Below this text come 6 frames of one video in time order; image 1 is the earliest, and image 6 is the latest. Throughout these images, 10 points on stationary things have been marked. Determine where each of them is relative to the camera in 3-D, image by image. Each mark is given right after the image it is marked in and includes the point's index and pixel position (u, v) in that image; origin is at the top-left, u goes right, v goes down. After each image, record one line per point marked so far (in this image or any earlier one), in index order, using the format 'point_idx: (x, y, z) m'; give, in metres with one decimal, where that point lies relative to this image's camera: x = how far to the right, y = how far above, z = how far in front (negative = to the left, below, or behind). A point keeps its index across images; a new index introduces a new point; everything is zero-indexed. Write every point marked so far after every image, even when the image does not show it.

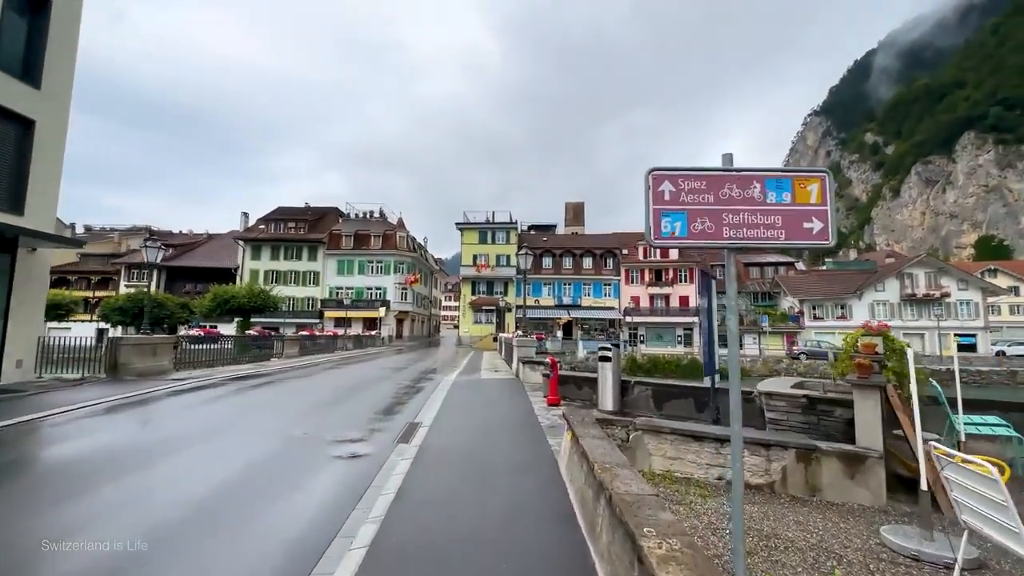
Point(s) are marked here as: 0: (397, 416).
0: (-1.9, -2.1, +7.6) m
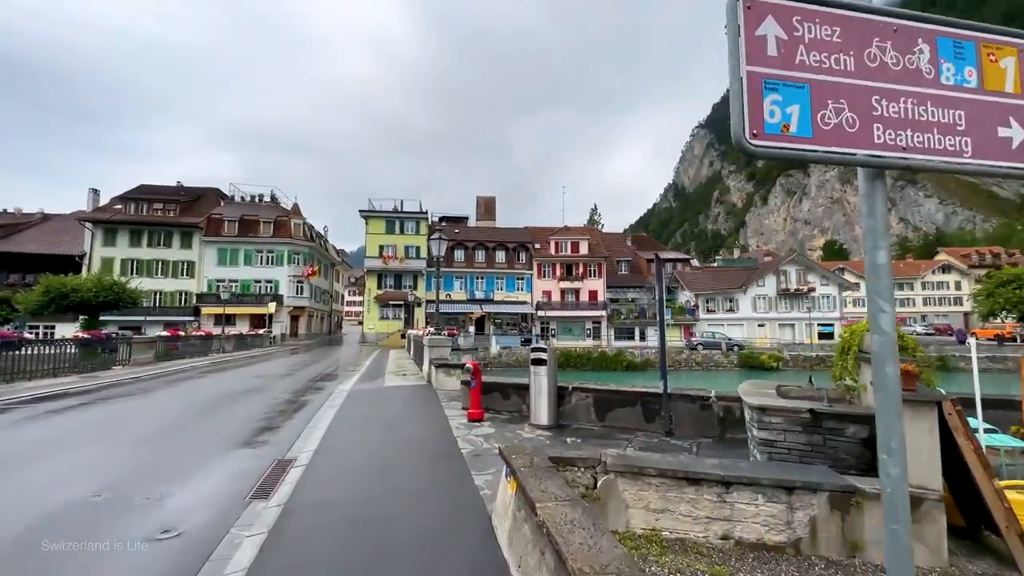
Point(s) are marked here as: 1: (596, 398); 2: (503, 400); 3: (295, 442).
0: (-3.1, -2.0, +5.6) m
1: (+1.1, -1.5, +6.1) m
2: (-0.1, -1.7, +6.6) m
3: (-2.7, -1.9, +5.6) m
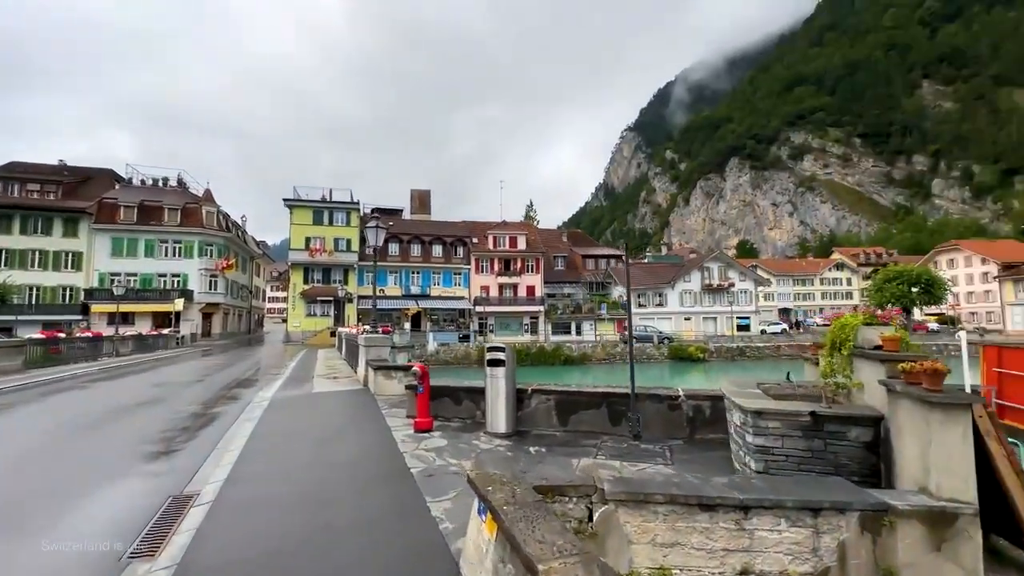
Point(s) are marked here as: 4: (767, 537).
0: (-3.5, -1.9, +4.5) m
1: (+0.6, -1.4, +5.6) m
2: (-0.8, -1.6, +5.9) m
3: (-3.2, -1.8, +4.6) m
4: (+1.4, -1.3, +2.4) m
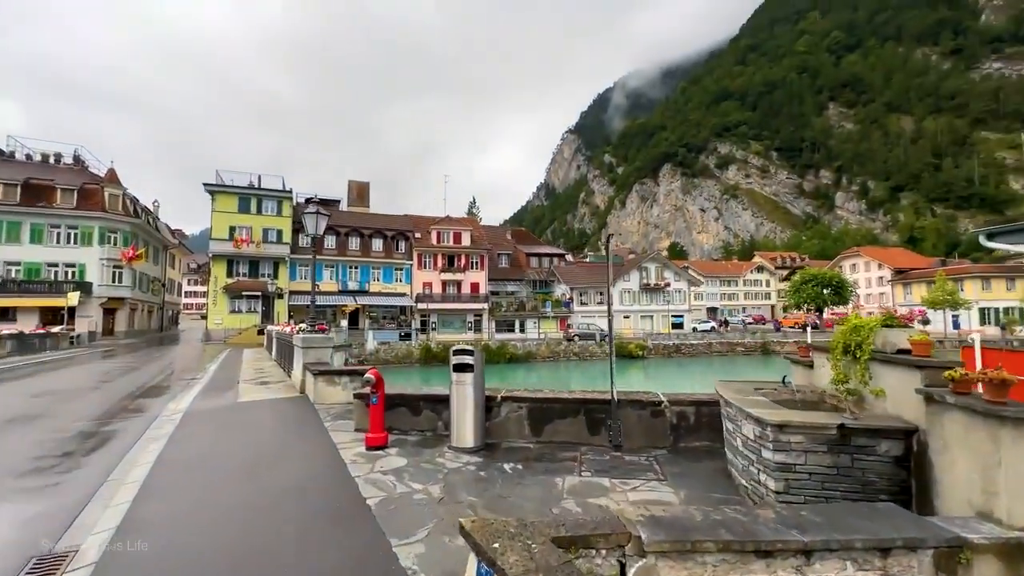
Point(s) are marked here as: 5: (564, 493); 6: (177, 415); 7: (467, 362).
0: (-3.7, -1.8, +3.4) m
1: (+0.2, -1.4, +5.0) m
2: (-1.2, -1.5, +5.2) m
3: (-3.4, -1.8, +3.5) m
4: (+1.4, -1.3, +2.0) m
5: (+0.4, -1.7, +3.7) m
6: (-4.8, -1.8, +6.4) m
7: (-0.5, -0.8, +4.7) m
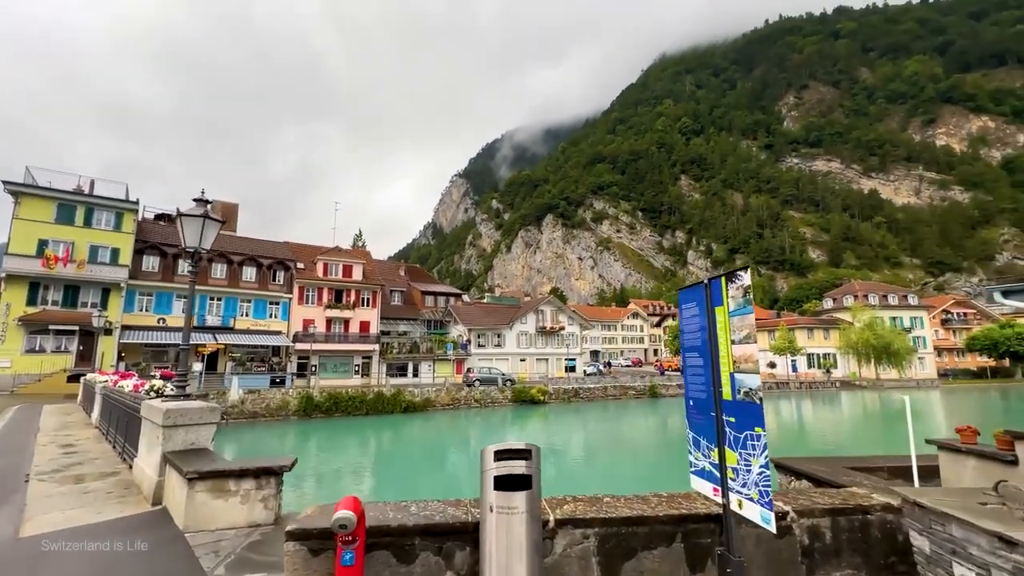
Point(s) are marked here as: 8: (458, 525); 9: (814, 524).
0: (-2.7, -1.9, +0.5) m
1: (+0.6, -1.8, +3.1) m
2: (-0.7, -1.8, +2.9) m
3: (-2.5, -1.9, +0.8) m
4: (+2.6, -1.5, +0.5) m
5: (+1.2, -2.0, +1.9) m
6: (-4.6, -2.1, +3.1) m
7: (+0.1, -1.1, +2.7) m
8: (-0.4, -1.6, +3.0) m
9: (+2.2, -1.7, +3.3) m
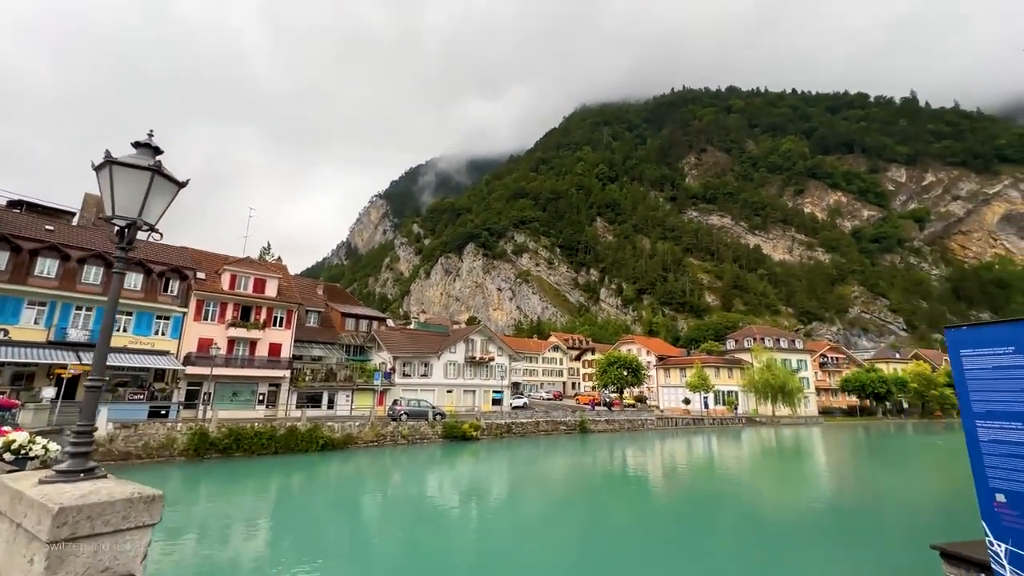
0: (-0.9, -1.6, -1.5) m
1: (+1.9, -1.9, +1.7) m
2: (+0.6, -1.9, +1.3) m
3: (-0.7, -1.6, -1.2) m
4: (+4.4, -1.6, -0.5) m
5: (+2.7, -2.0, +0.5) m
6: (-3.2, -1.9, +0.7) m
7: (+1.5, -1.2, +1.2) m
8: (+1.0, -1.6, +1.4) m
9: (+3.5, -2.0, +2.2) m
